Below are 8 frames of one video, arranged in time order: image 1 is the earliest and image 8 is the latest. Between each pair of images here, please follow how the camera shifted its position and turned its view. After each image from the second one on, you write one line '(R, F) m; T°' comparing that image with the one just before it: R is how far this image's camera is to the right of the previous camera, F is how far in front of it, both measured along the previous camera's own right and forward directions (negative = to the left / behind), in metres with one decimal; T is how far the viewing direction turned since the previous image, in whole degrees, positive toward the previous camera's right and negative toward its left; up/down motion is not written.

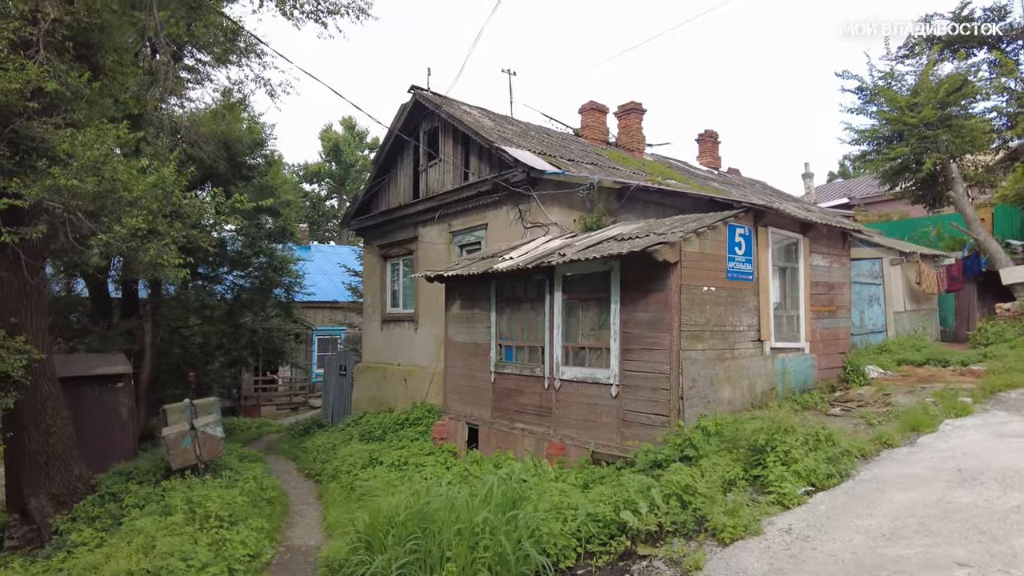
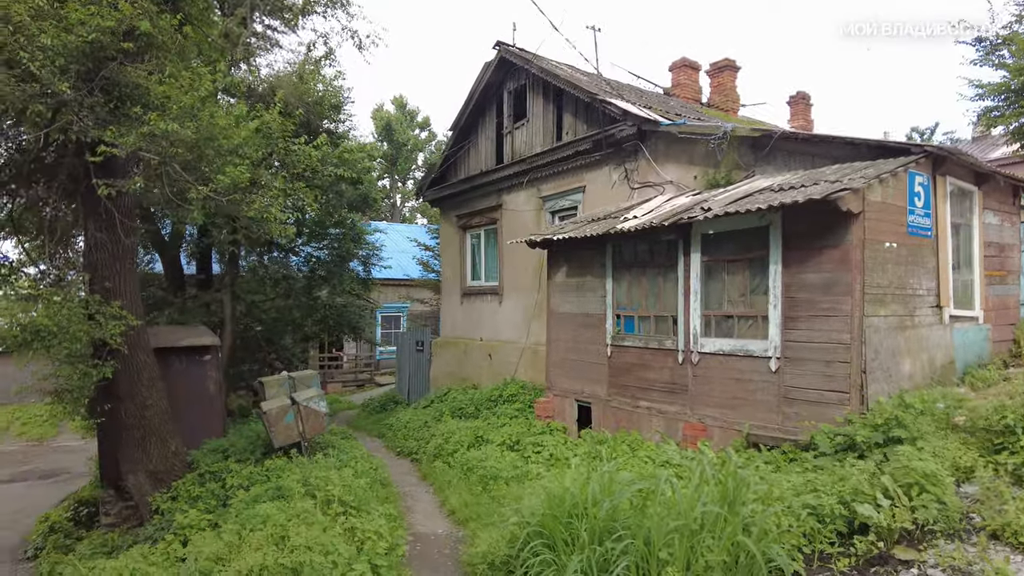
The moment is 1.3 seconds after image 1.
(-0.9, +0.8) m; -4°
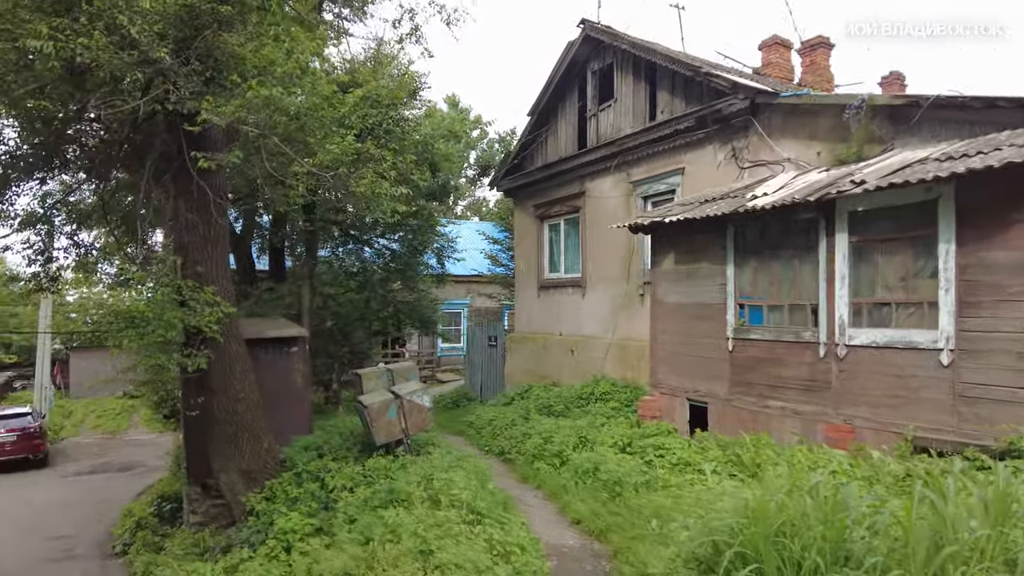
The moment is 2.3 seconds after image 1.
(-0.7, +0.6) m; -4°
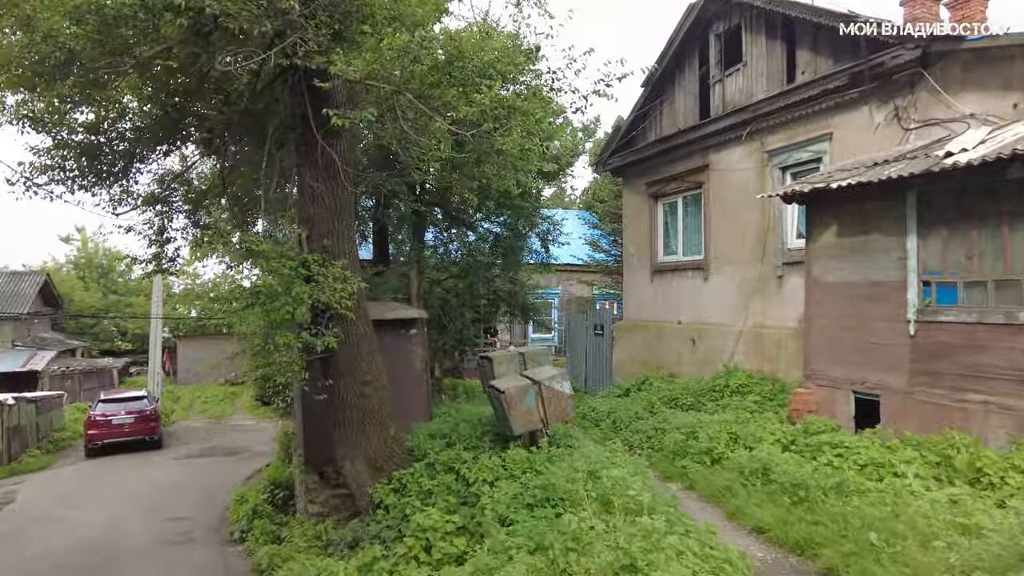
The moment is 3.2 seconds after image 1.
(-0.6, +0.6) m; -7°
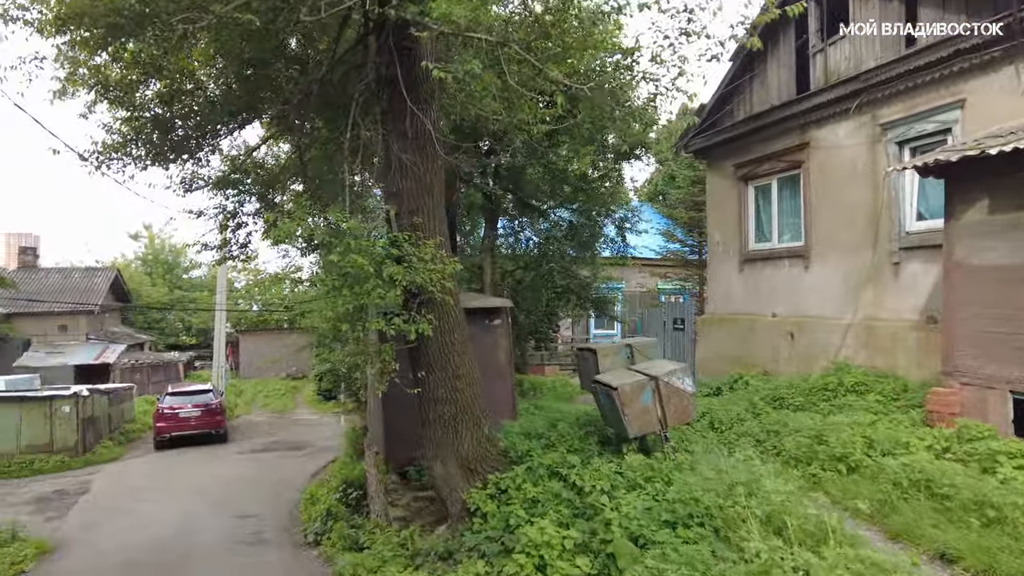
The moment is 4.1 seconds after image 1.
(-0.5, +0.6) m; -4°
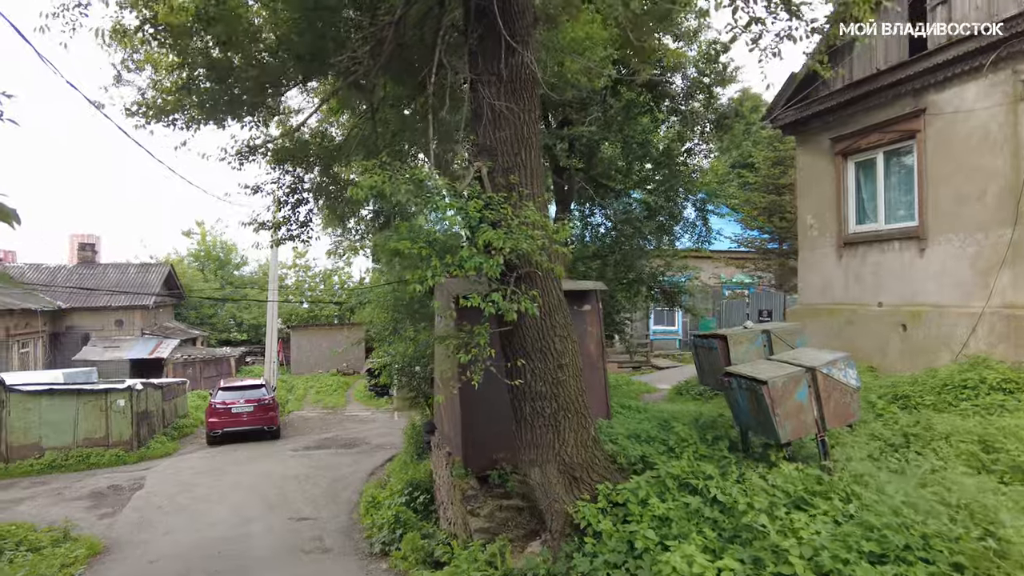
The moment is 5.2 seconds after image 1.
(-0.5, +0.8) m; -4°
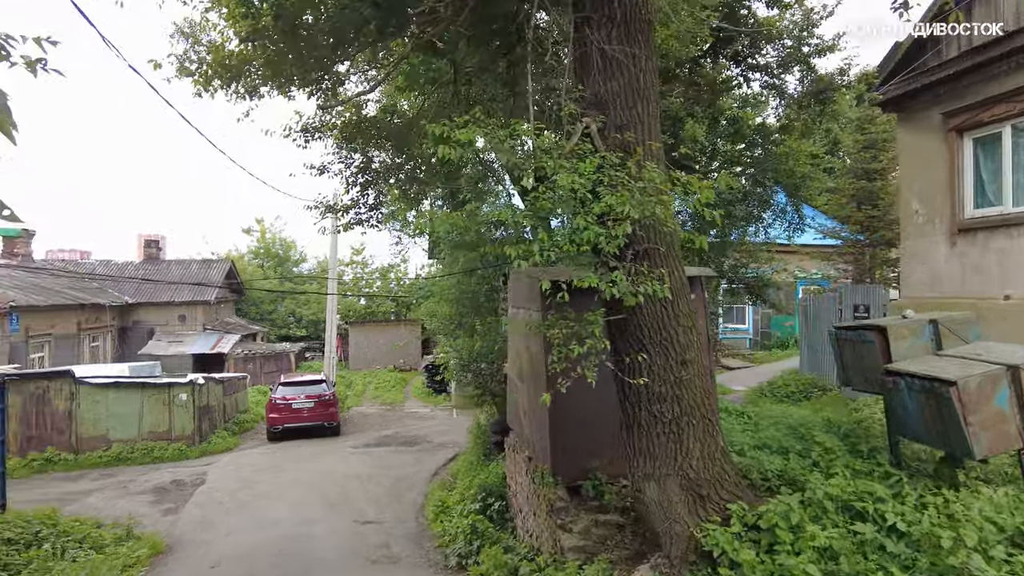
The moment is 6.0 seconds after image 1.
(-0.3, +0.7) m; -4°
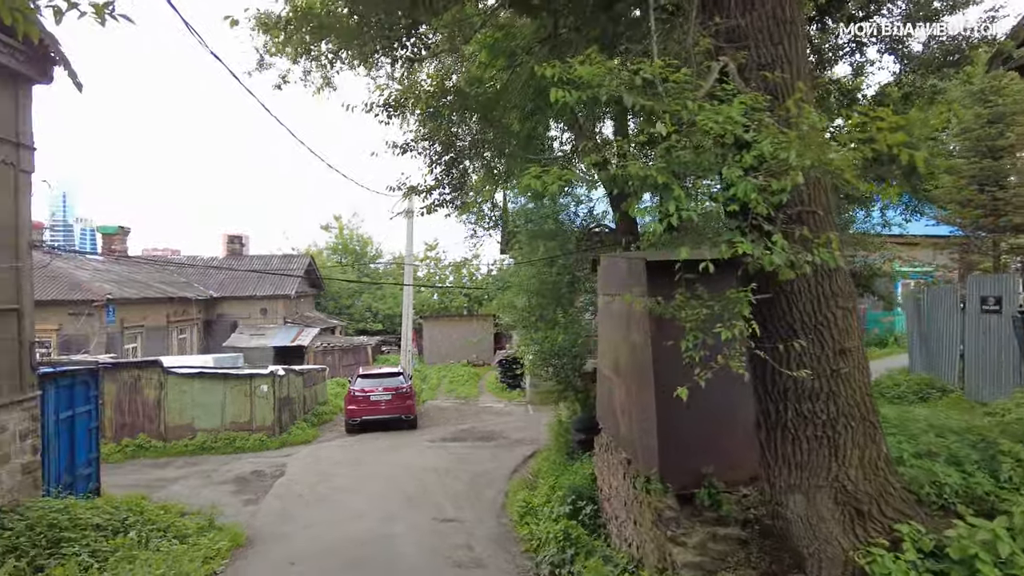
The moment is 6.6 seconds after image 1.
(-0.2, +0.5) m; -6°
